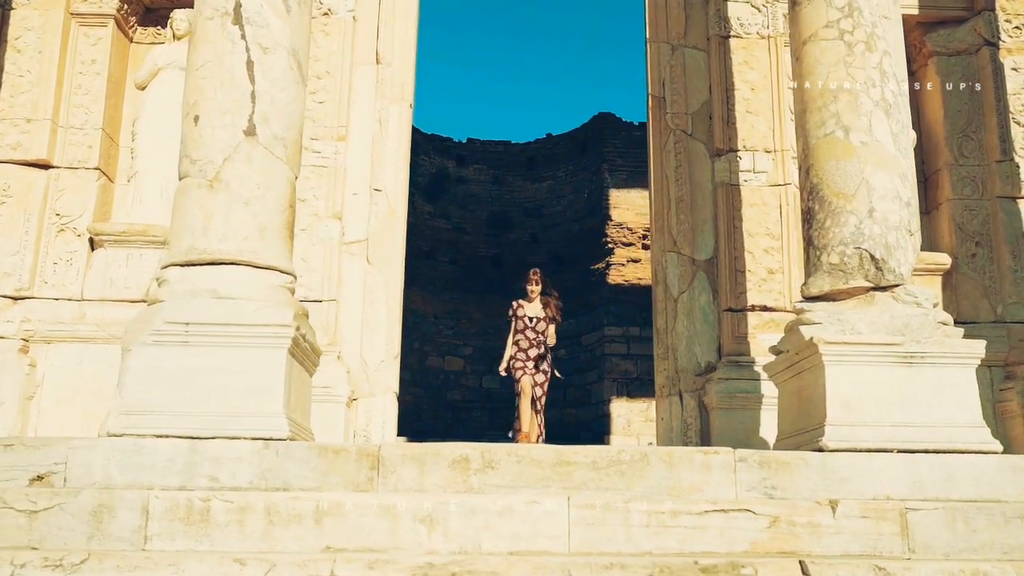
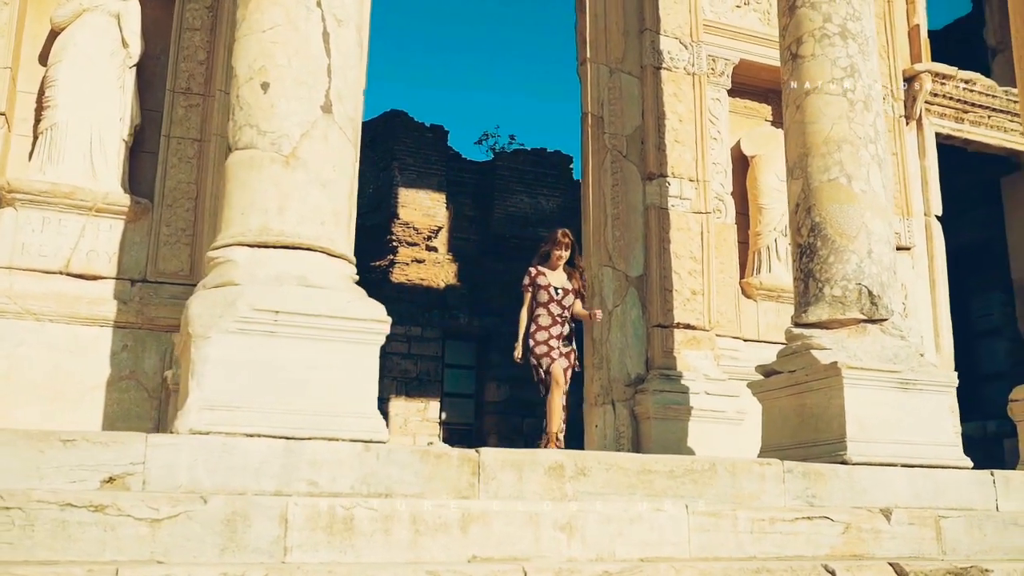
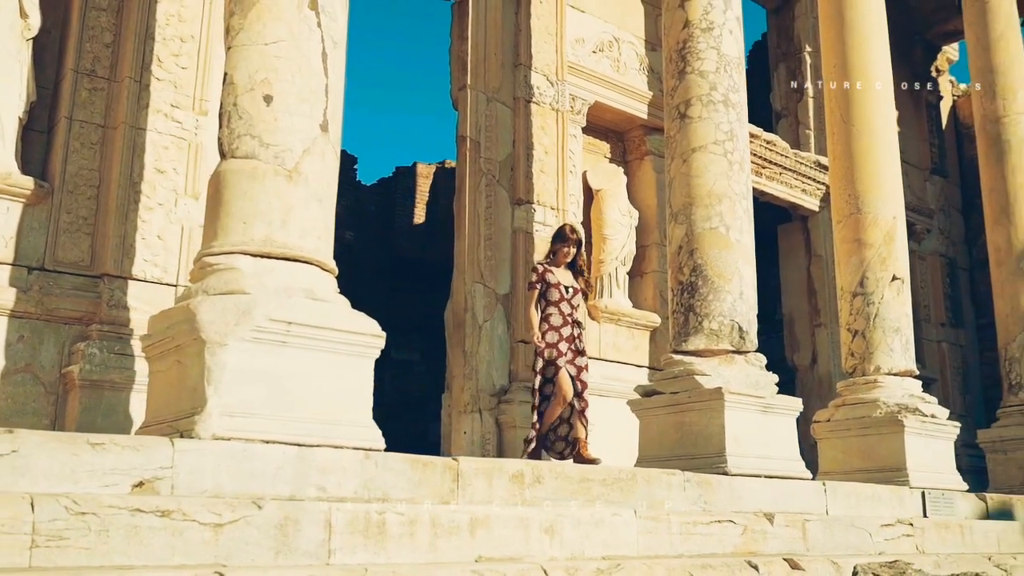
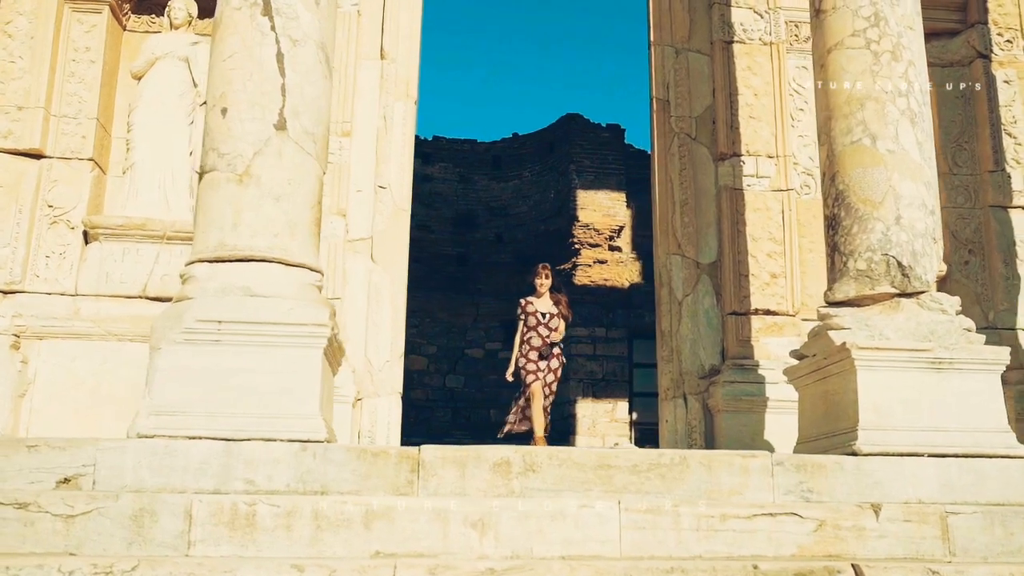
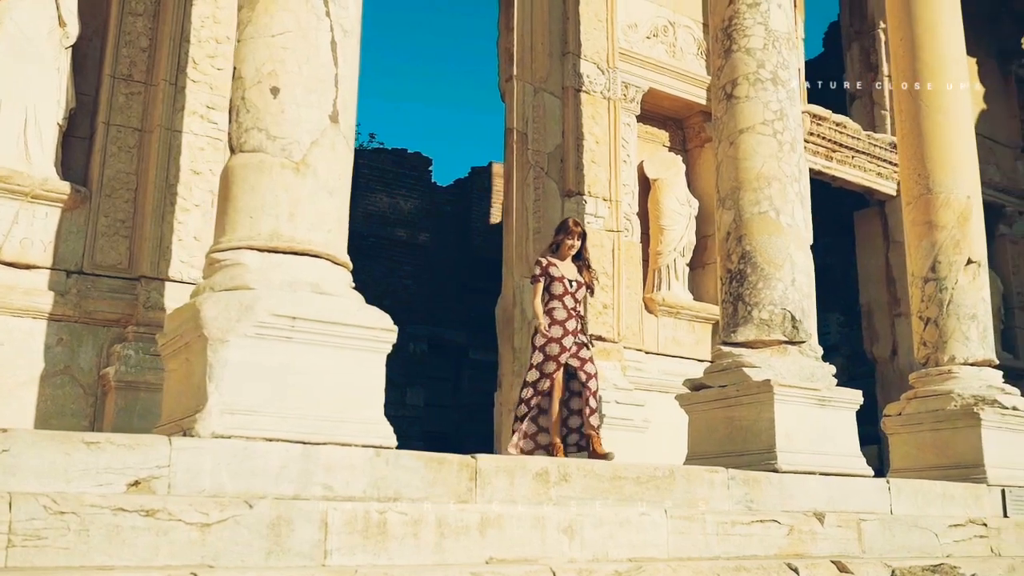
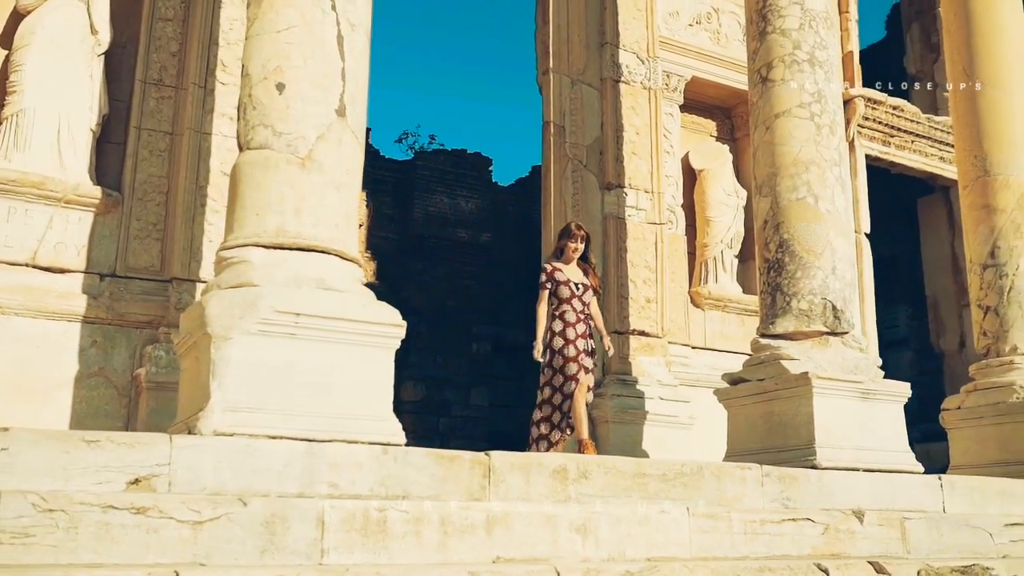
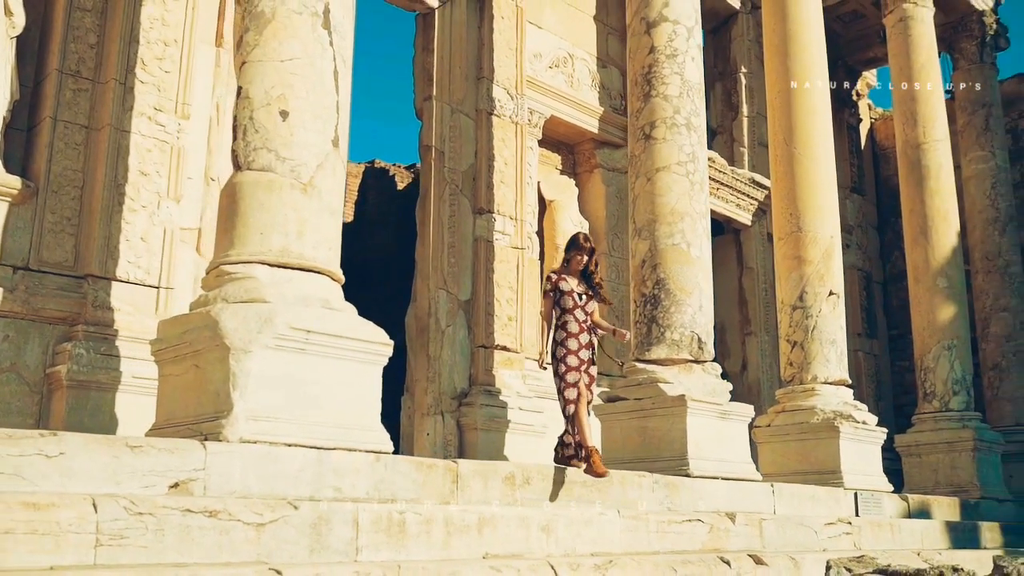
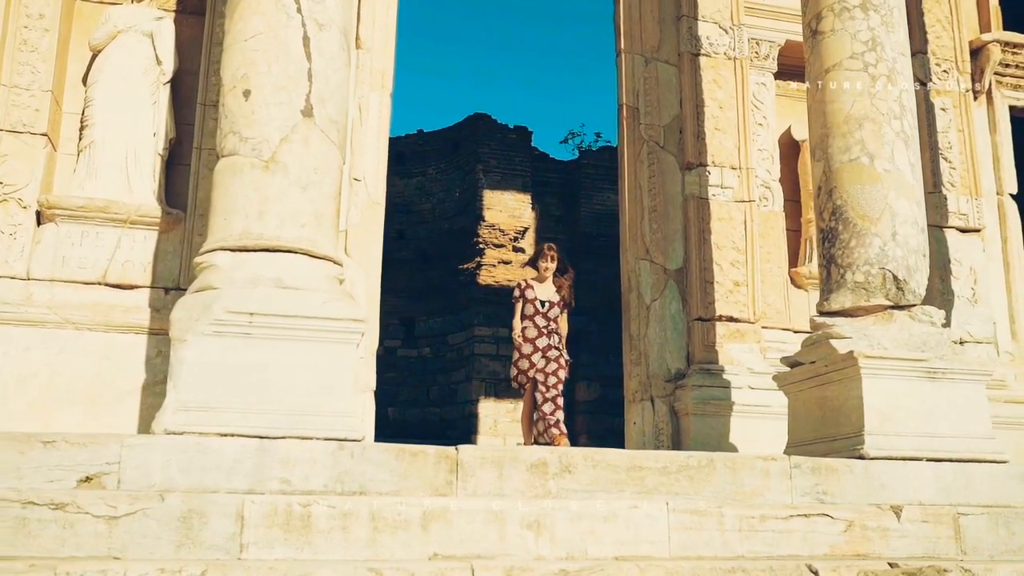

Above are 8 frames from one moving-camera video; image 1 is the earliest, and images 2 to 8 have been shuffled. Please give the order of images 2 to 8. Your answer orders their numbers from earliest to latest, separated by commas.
4, 8, 2, 6, 5, 3, 7
